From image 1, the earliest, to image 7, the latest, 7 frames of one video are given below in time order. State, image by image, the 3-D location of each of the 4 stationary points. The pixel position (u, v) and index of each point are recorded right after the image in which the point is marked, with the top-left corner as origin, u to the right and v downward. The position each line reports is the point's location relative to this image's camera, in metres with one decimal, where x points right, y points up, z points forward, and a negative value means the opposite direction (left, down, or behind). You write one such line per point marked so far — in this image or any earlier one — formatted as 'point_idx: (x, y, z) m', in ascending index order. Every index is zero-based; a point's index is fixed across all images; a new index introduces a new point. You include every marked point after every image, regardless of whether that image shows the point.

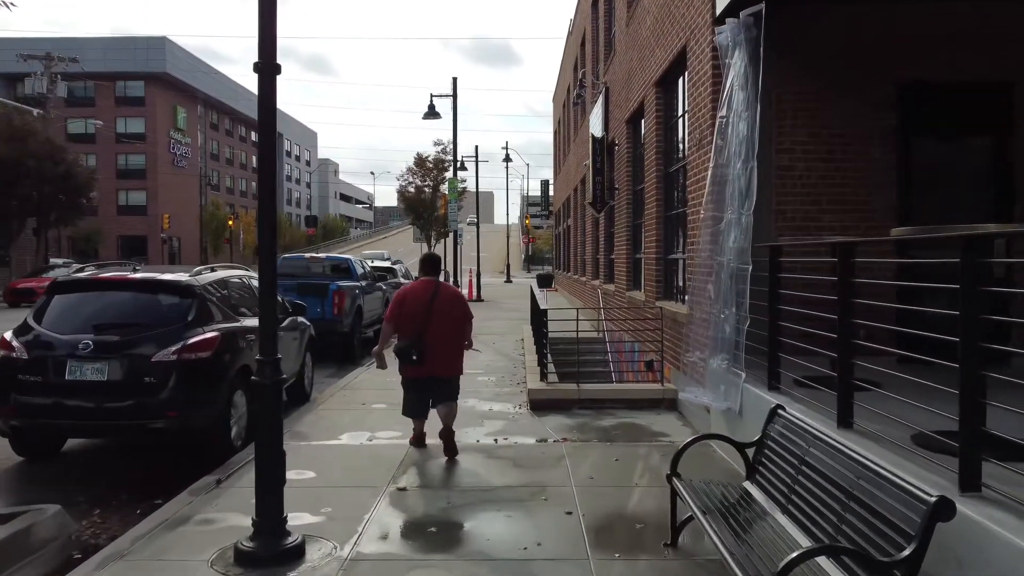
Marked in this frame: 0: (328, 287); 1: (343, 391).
0: (-2.8, 0.0, +12.8) m
1: (-2.0, -1.2, +9.7) m
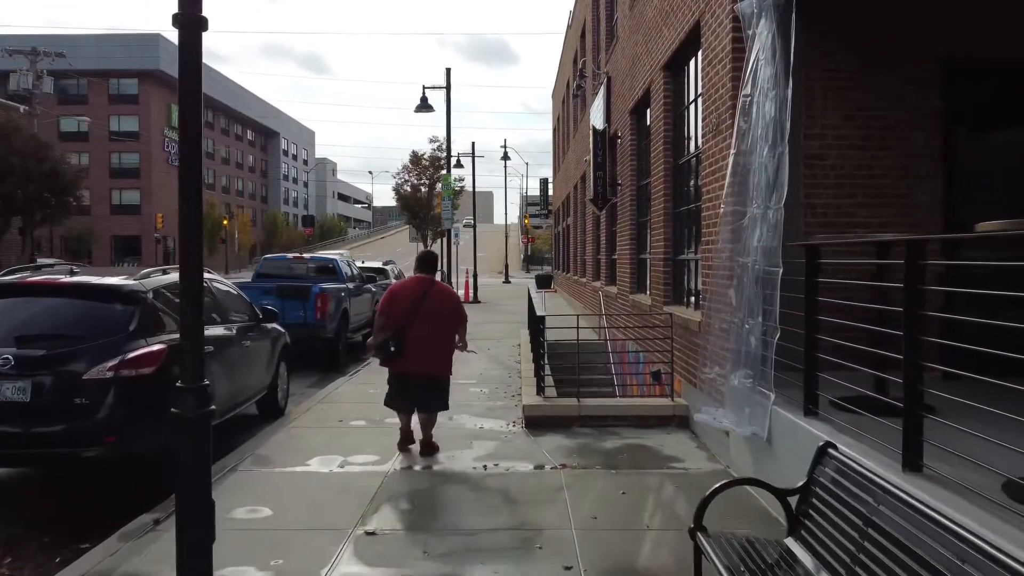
0: (-2.9, 0.0, +12.0) m
1: (-2.0, -1.2, +8.8) m
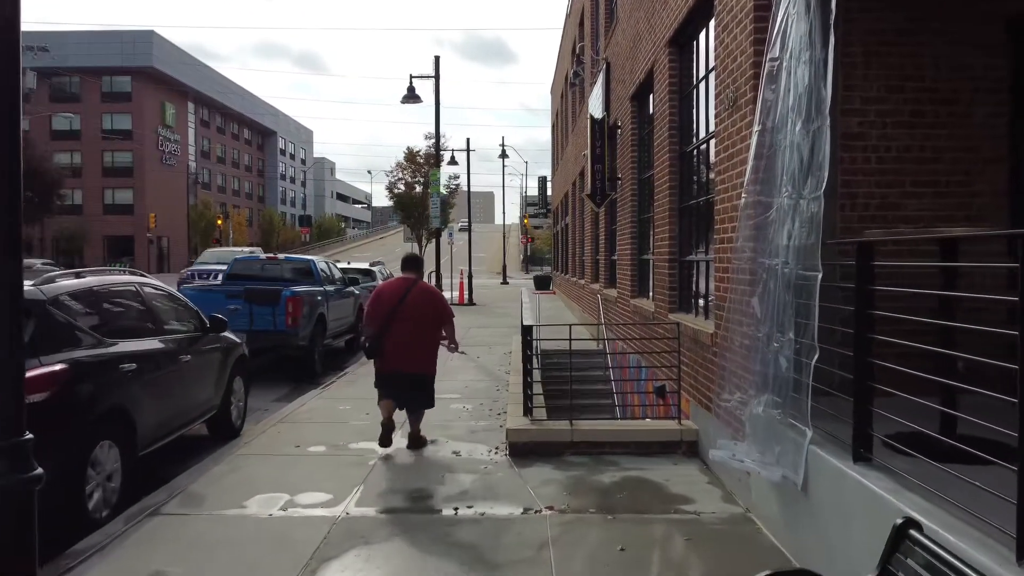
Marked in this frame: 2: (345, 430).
0: (-3.0, -0.1, +11.0) m
1: (-2.2, -1.3, +7.8) m
2: (-1.5, -1.3, +7.5) m
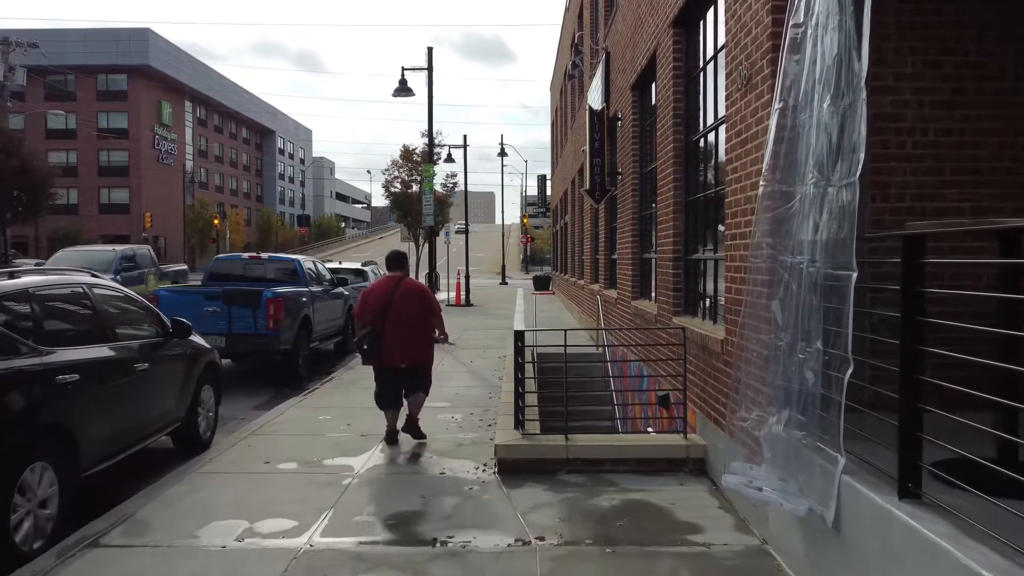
0: (-3.1, -0.1, +10.4) m
1: (-2.3, -1.3, +7.2) m
2: (-1.6, -1.3, +6.9) m
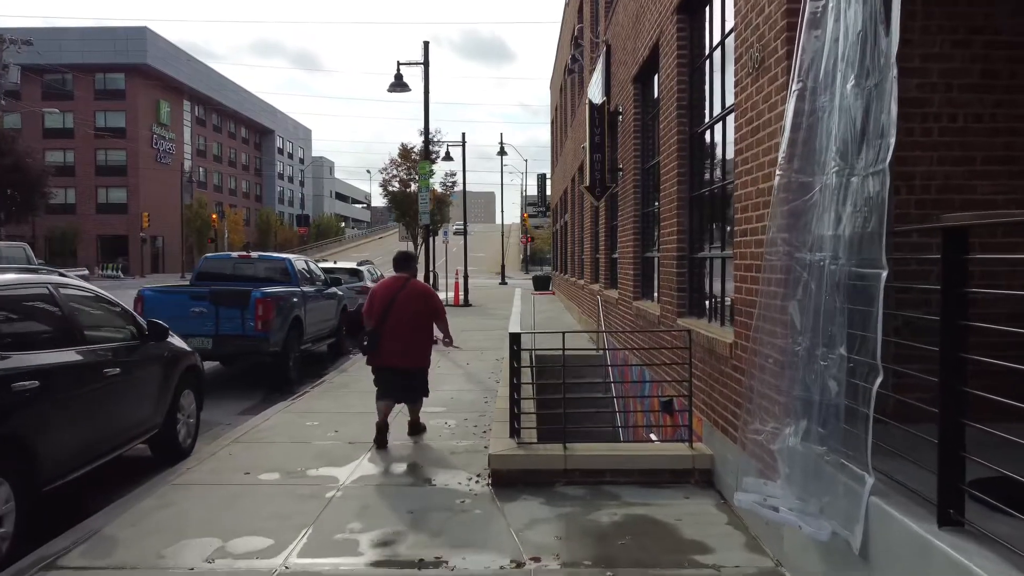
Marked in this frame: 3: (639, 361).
0: (-3.1, -0.1, +10.0) m
1: (-2.3, -1.3, +6.9) m
2: (-1.6, -1.3, +6.5) m
3: (+1.3, -0.7, +8.3) m
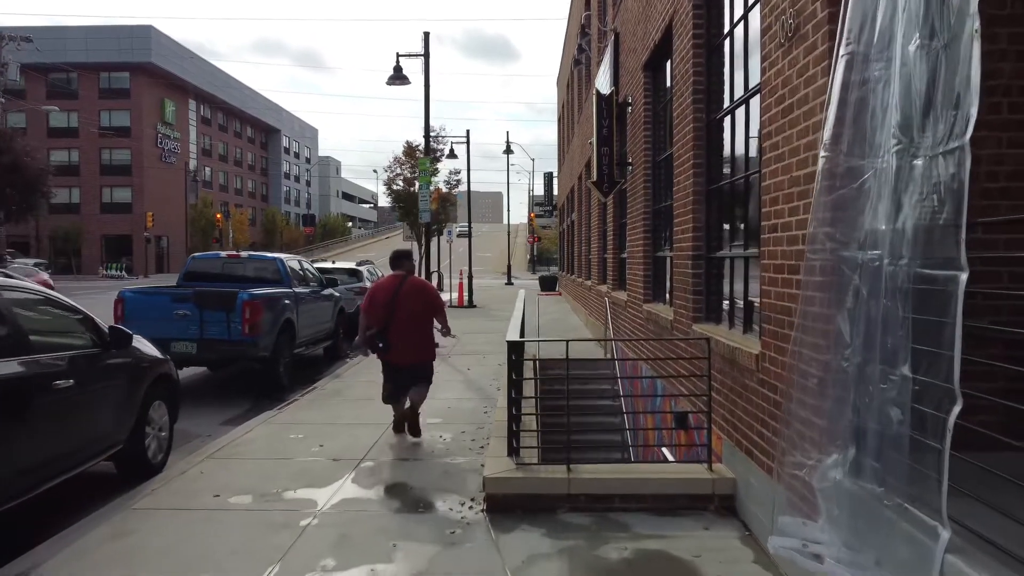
0: (-3.1, -0.1, +9.4) m
1: (-2.3, -1.3, +6.3) m
2: (-1.6, -1.3, +6.0) m
3: (+1.3, -0.7, +7.7) m
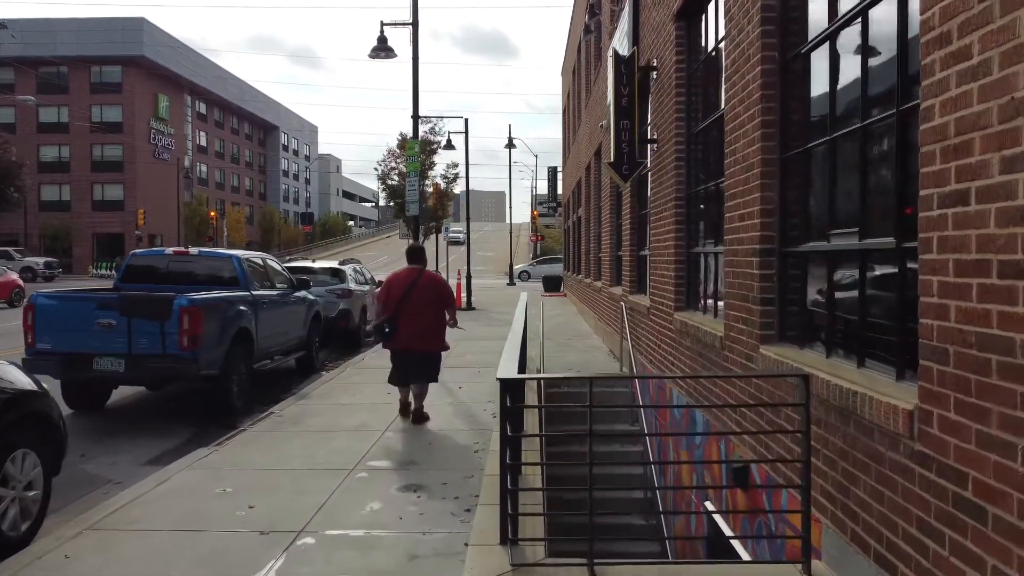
0: (-3.1, -0.1, +7.7) m
1: (-2.3, -1.3, +4.5) m
2: (-1.6, -1.3, +4.2) m
3: (+1.2, -0.8, +5.9) m
